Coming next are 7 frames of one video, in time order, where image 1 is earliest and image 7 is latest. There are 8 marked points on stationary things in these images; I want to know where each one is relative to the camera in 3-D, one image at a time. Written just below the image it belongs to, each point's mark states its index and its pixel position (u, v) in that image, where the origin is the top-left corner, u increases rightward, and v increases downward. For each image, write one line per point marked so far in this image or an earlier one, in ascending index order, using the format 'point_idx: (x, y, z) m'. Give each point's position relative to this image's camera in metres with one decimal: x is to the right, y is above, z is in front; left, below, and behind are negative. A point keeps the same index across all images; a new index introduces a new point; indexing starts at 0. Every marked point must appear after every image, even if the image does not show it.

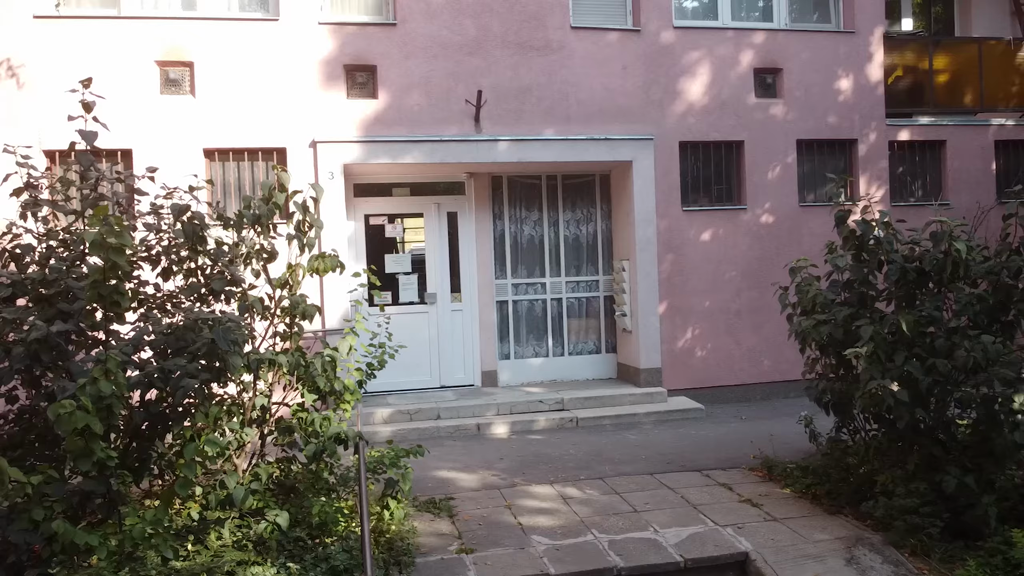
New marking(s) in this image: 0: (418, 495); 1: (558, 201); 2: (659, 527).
0: (-0.8, -1.6, +6.3) m
1: (+0.5, +1.0, +9.7) m
2: (+1.0, -1.6, +5.4) m
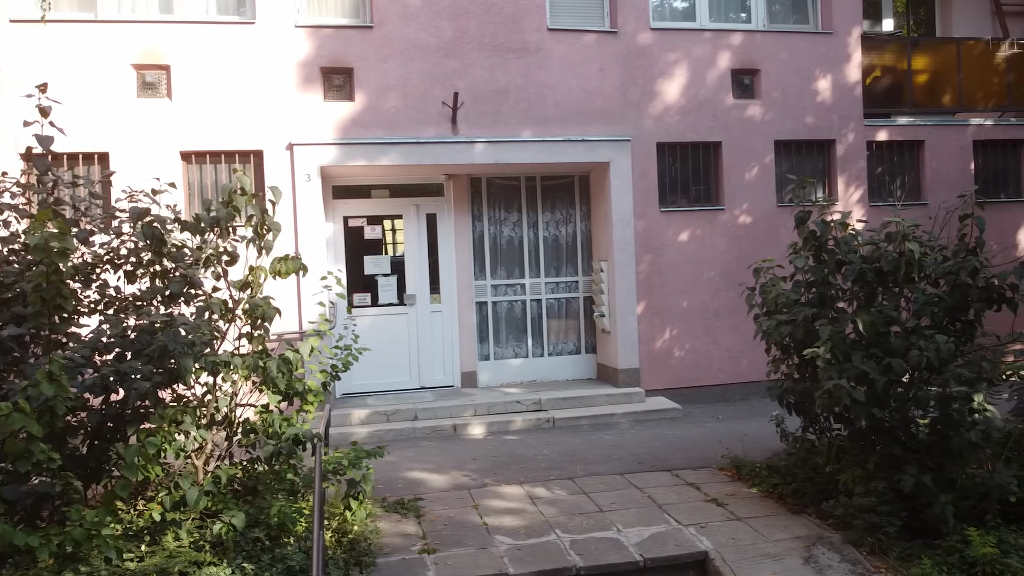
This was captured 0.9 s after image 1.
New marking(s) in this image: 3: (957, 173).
0: (-1.0, -1.6, +6.3) m
1: (+0.3, +1.0, +9.7) m
2: (+0.7, -1.6, +5.5) m
3: (+5.5, +1.4, +10.0) m
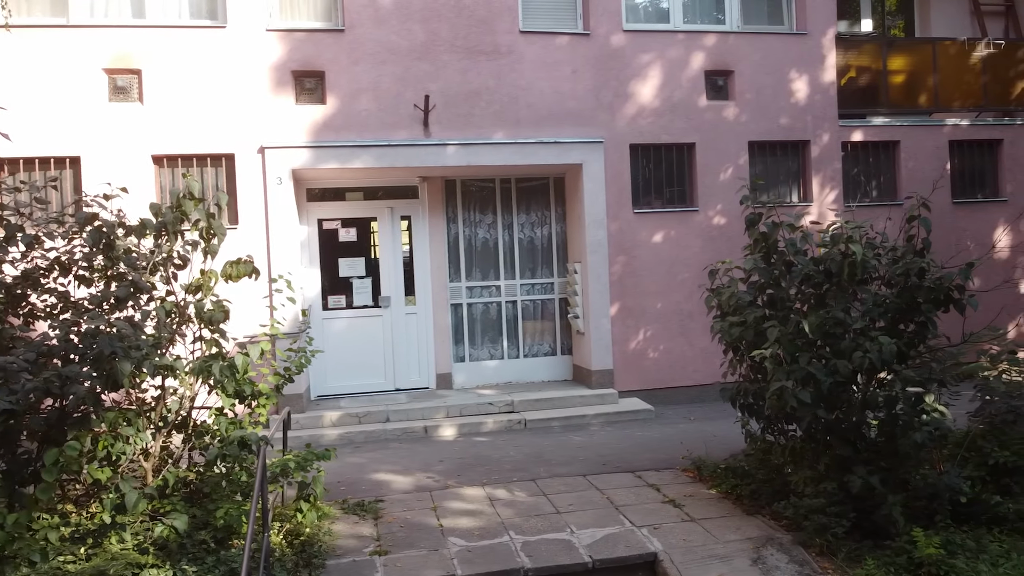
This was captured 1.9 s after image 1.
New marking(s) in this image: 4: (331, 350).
0: (-1.3, -1.6, +6.3) m
1: (0.0, +1.0, +9.7) m
2: (+0.4, -1.6, +5.5) m
3: (+5.2, +1.4, +10.0) m
4: (-2.1, -0.7, +9.3) m
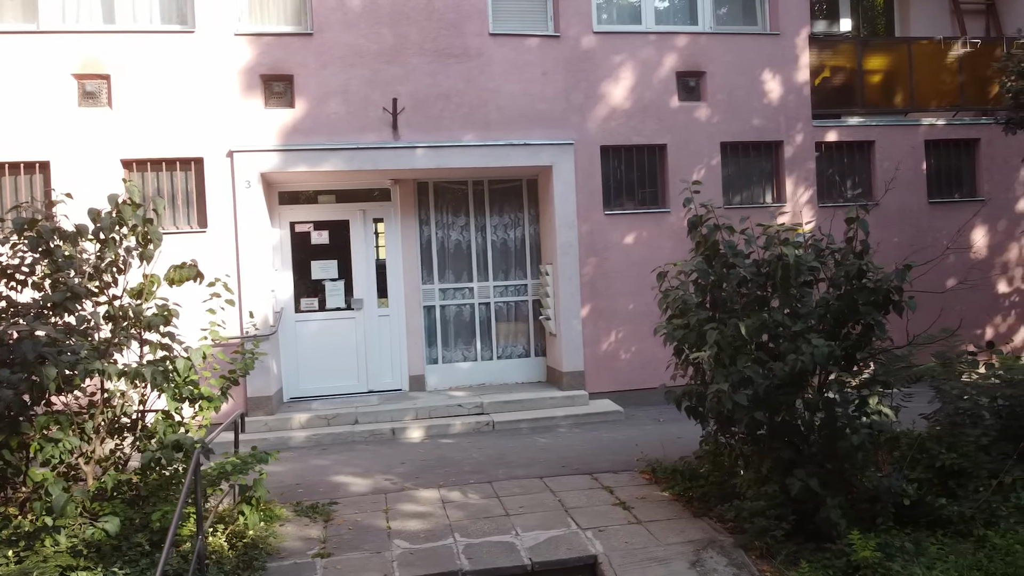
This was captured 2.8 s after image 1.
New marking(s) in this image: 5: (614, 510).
0: (-1.7, -1.7, +6.4) m
1: (-0.3, +1.0, +9.7) m
2: (+0.1, -1.6, +5.5) m
3: (+4.8, +1.4, +9.9) m
4: (-2.4, -0.8, +9.3) m
5: (+0.7, -1.6, +5.8) m
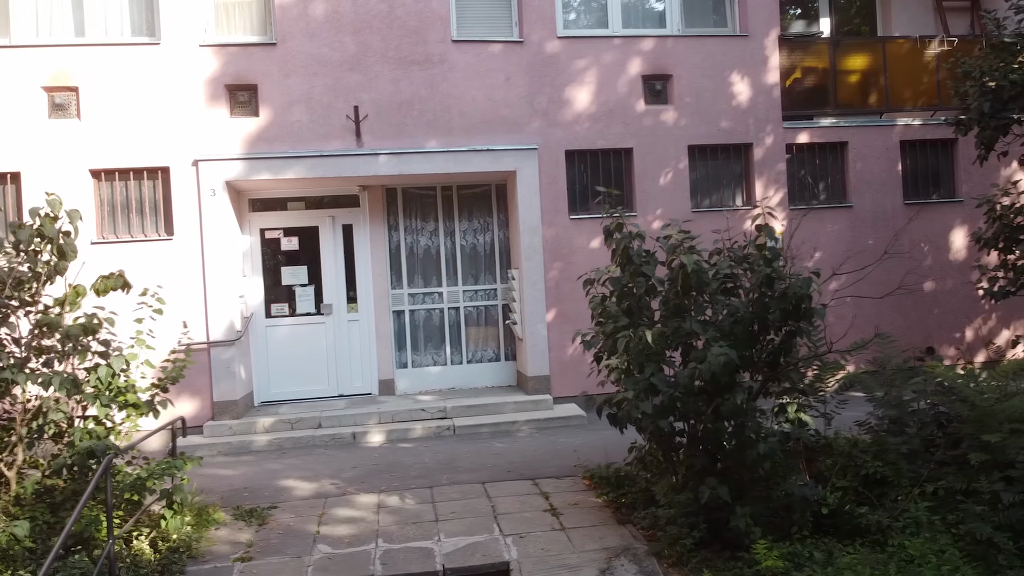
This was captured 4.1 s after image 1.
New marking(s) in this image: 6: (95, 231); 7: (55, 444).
0: (-2.2, -1.7, +6.5) m
1: (-0.7, +0.9, +9.8) m
2: (-0.5, -1.7, +5.5) m
3: (+4.5, +1.4, +9.8) m
4: (-2.8, -0.8, +9.4) m
5: (+0.2, -1.6, +5.9) m
6: (-4.4, +0.6, +8.5) m
7: (-3.0, -1.0, +5.1) m
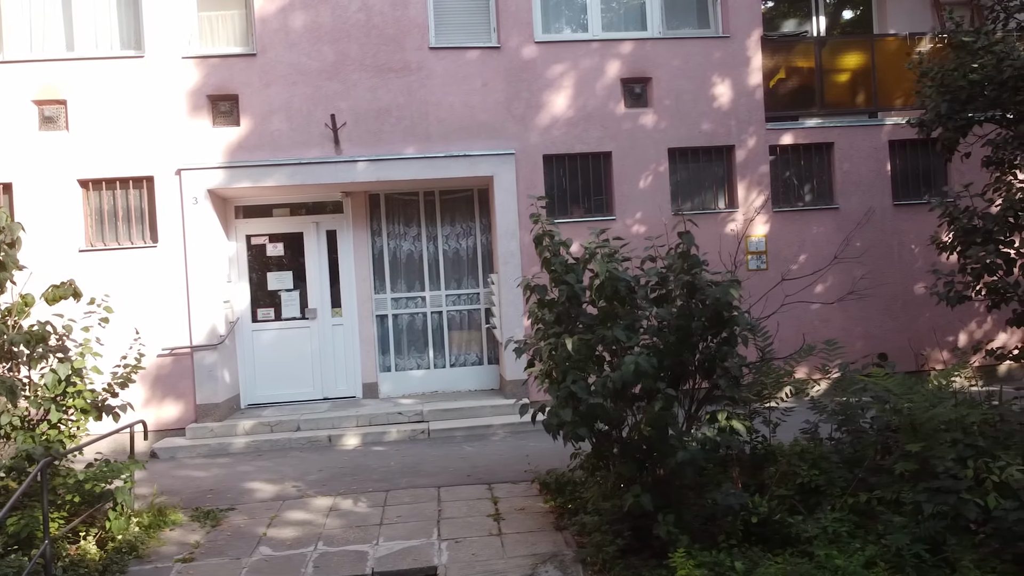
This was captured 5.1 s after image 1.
0: (-2.5, -1.8, +6.7) m
1: (-0.9, +0.9, +9.9) m
2: (-0.9, -1.8, +5.6) m
3: (+4.2, +1.3, +9.6) m
4: (-3.0, -0.9, +9.7) m
5: (-0.2, -1.7, +5.9) m
6: (-4.7, +0.5, +8.8) m
7: (-3.5, -1.1, +5.4) m
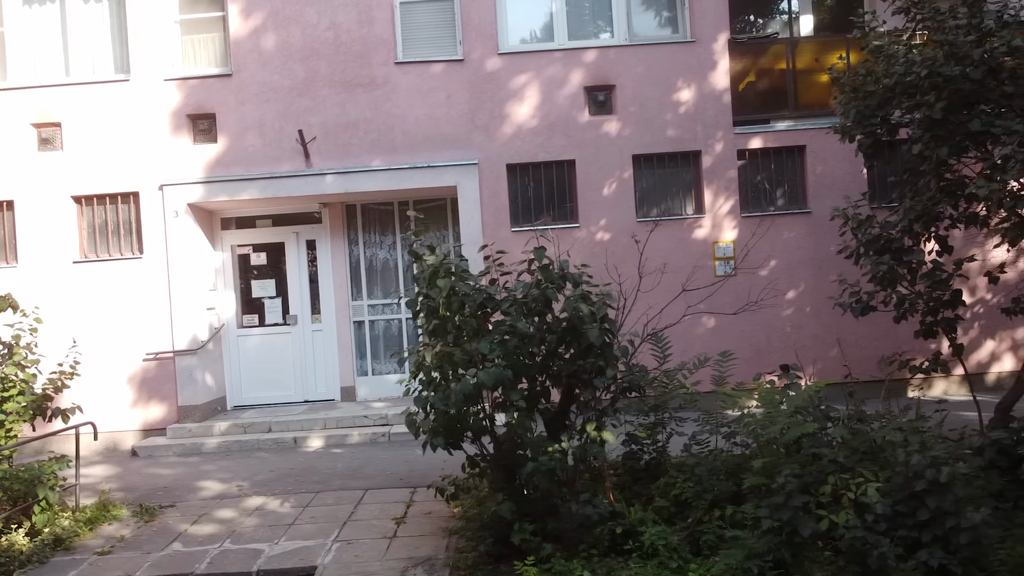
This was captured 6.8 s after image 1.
0: (-3.2, -1.9, +7.1) m
1: (-1.3, +0.8, +10.2) m
2: (-1.7, -1.8, +5.9) m
3: (+3.8, +1.3, +9.4) m
4: (-3.4, -1.0, +10.2) m
5: (-0.9, -1.8, +6.1) m
6: (-5.1, +0.4, +9.5) m
7: (-4.2, -1.2, +5.9) m
